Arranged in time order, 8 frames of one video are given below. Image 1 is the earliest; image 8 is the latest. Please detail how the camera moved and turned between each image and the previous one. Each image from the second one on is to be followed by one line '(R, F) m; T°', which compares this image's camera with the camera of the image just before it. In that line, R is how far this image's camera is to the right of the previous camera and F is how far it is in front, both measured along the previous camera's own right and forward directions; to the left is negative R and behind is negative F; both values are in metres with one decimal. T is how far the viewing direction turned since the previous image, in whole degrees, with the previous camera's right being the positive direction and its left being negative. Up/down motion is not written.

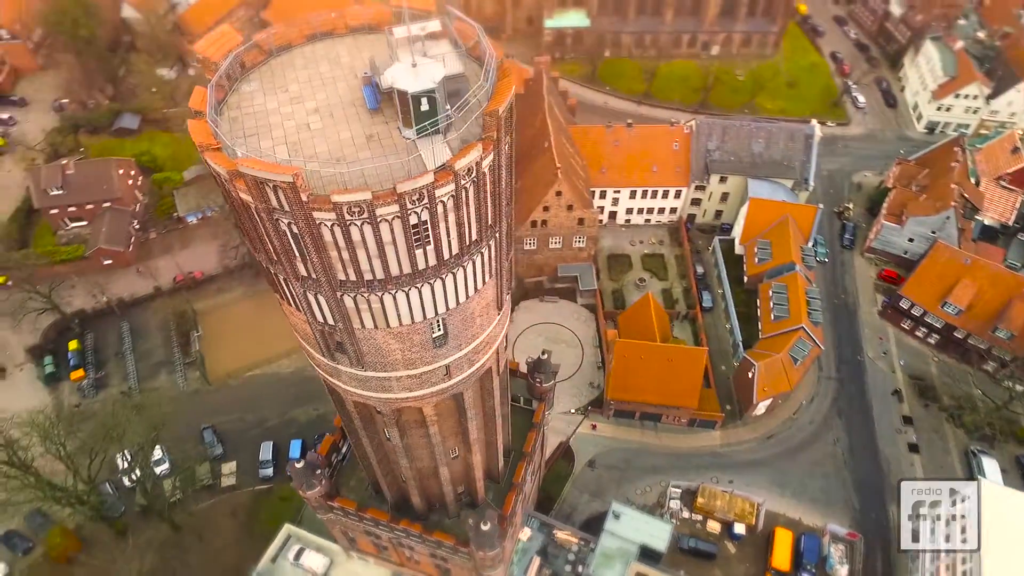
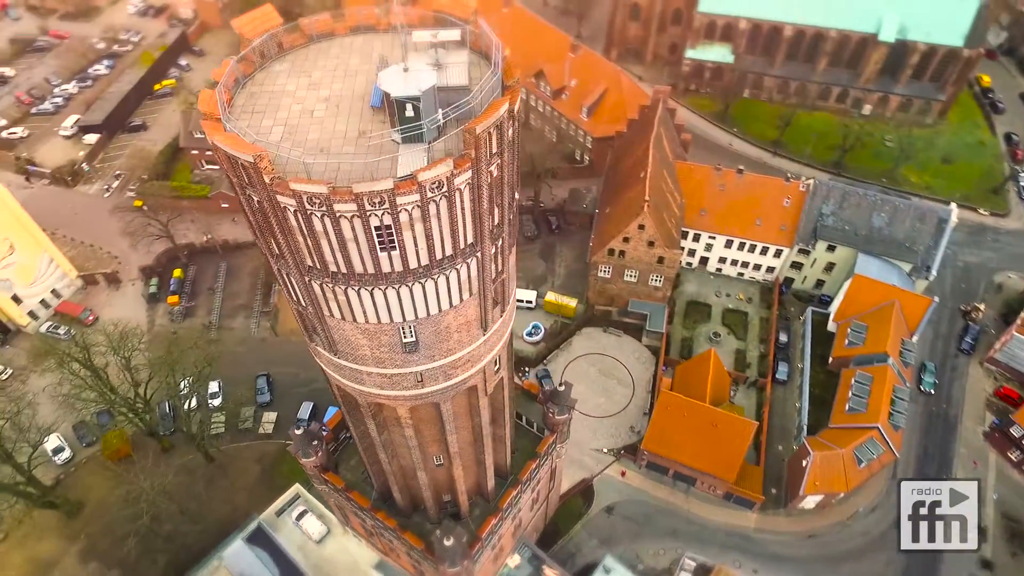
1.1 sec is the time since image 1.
(+2.5, +0.6) m; -10°
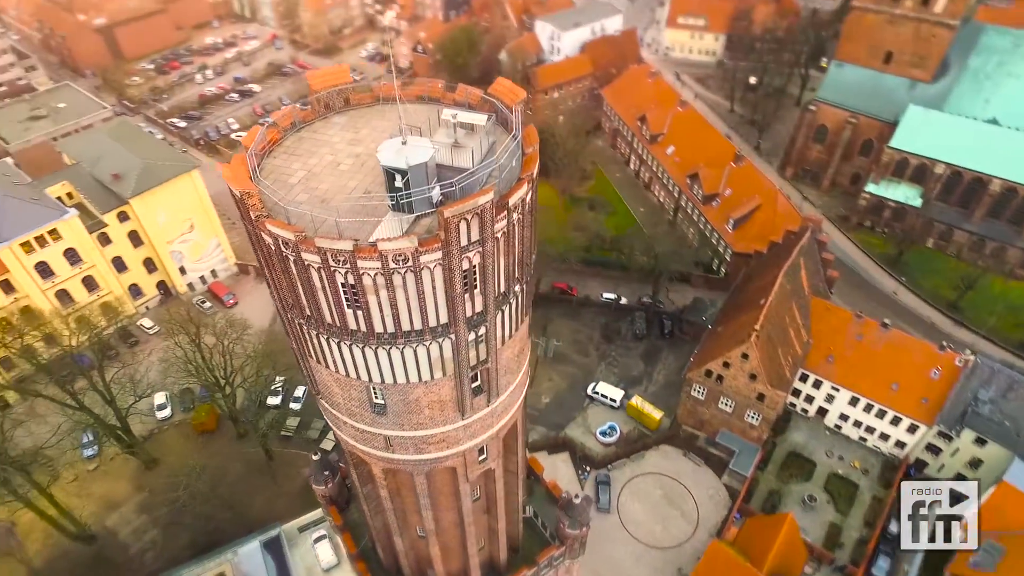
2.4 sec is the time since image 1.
(+2.9, +0.8) m; -15°
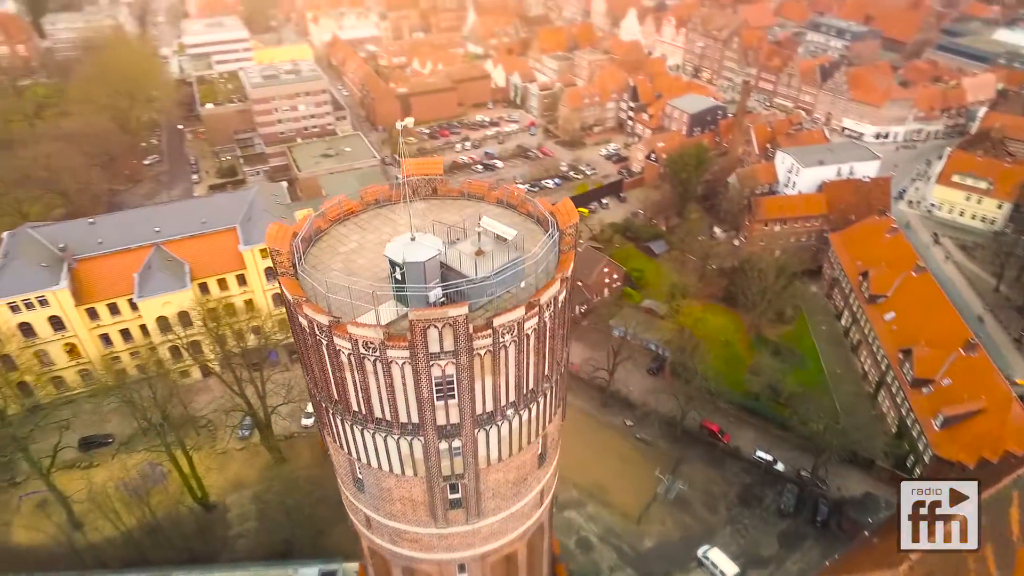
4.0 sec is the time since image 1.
(+3.4, +1.0) m; -20°
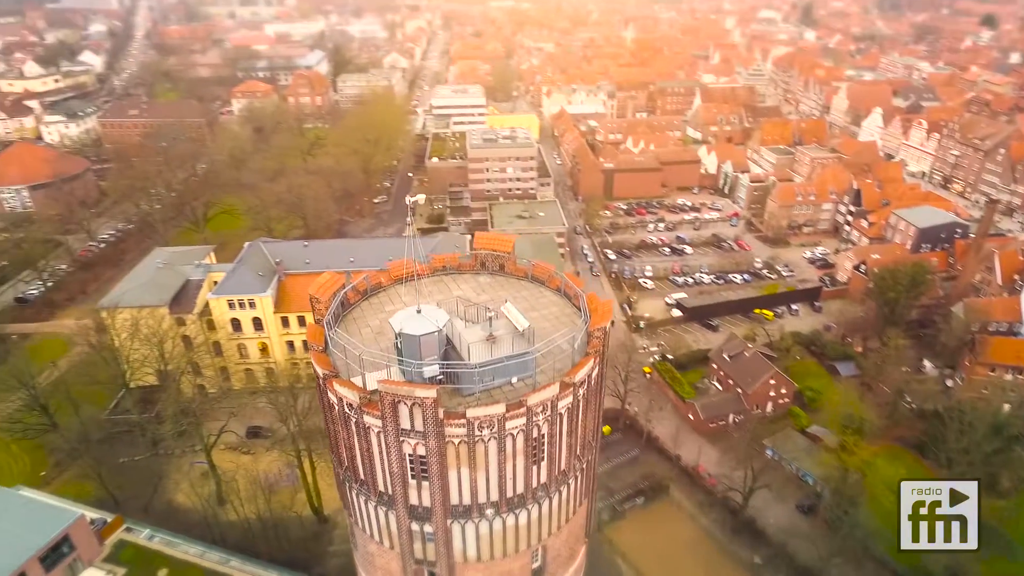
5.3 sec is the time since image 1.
(+2.9, +0.8) m; -18°
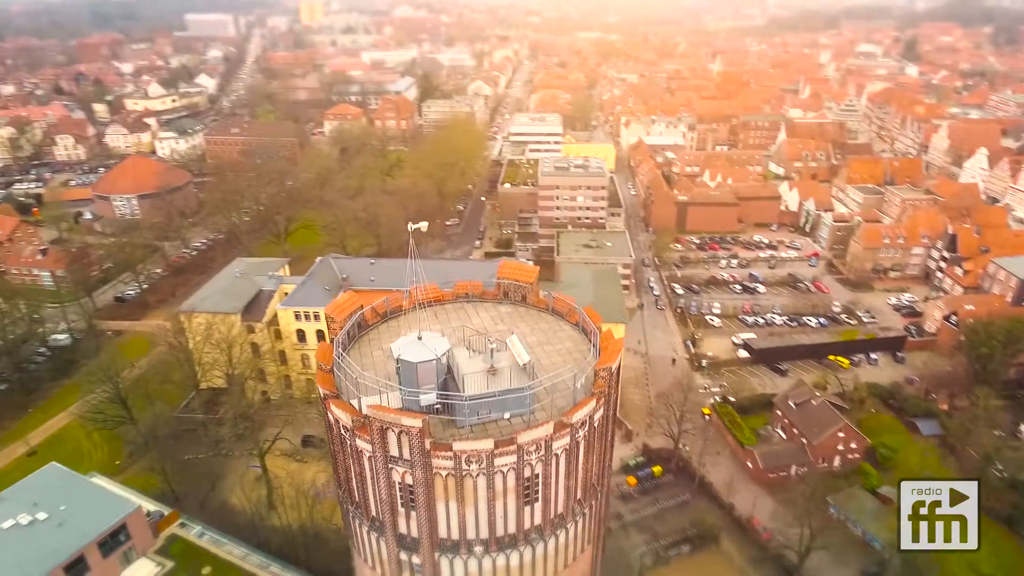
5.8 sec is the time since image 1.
(+1.1, +0.2) m; -7°
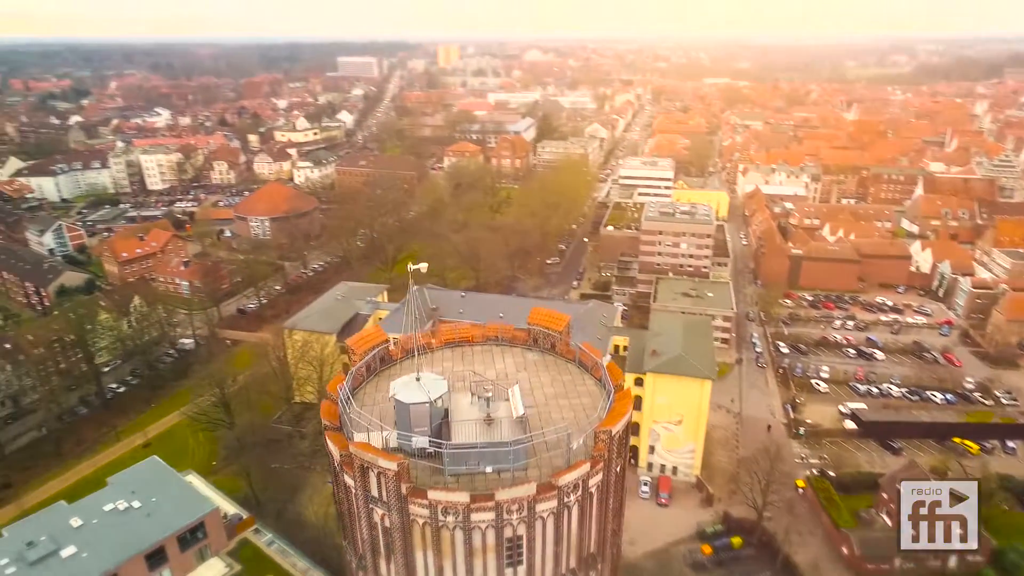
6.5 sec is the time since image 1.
(+1.6, +0.4) m; -10°
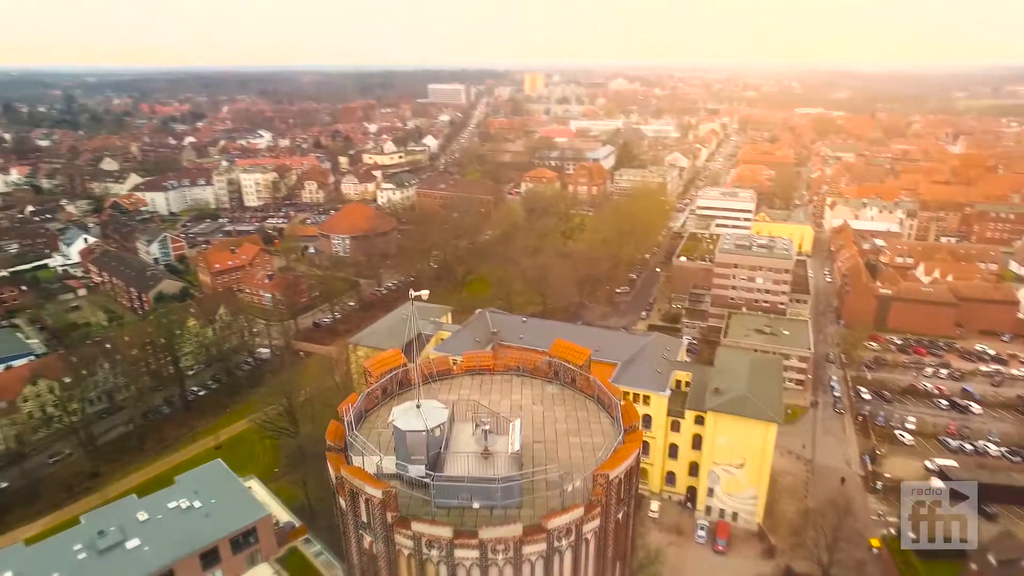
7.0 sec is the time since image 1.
(+1.1, +0.2) m; -7°
